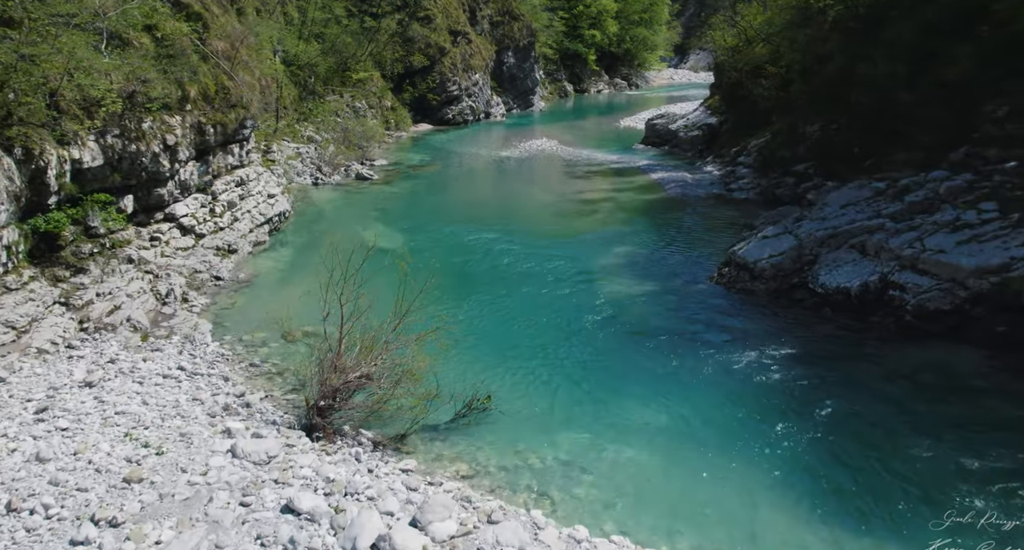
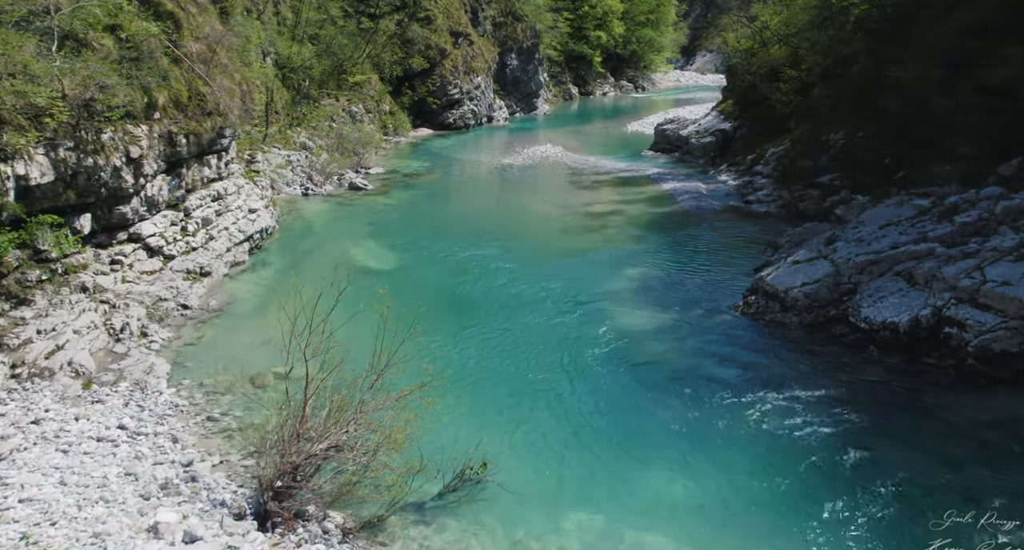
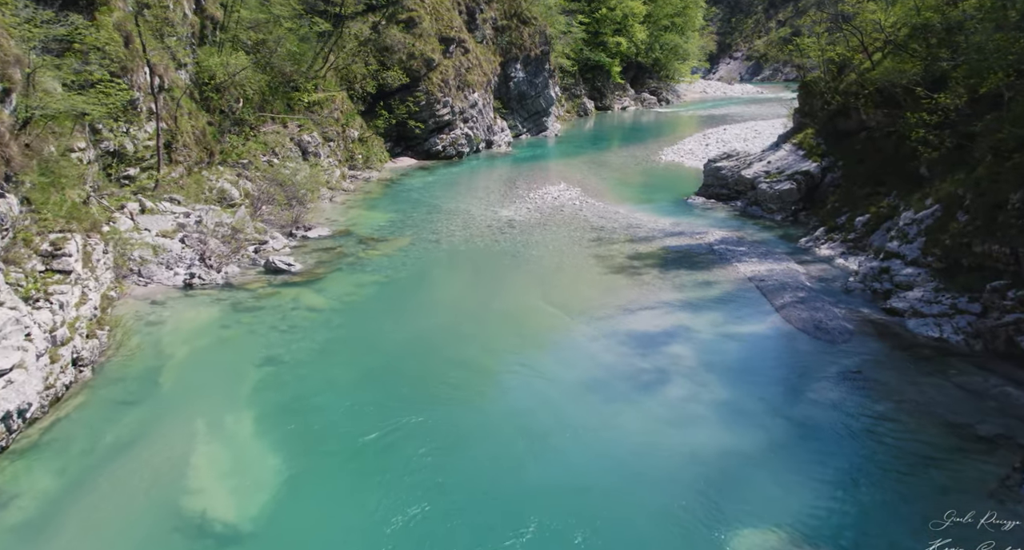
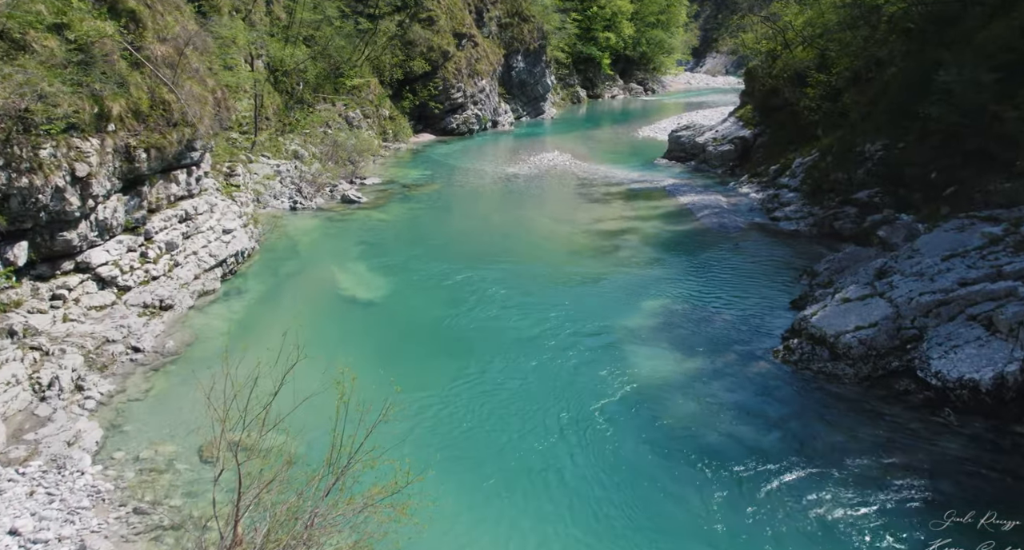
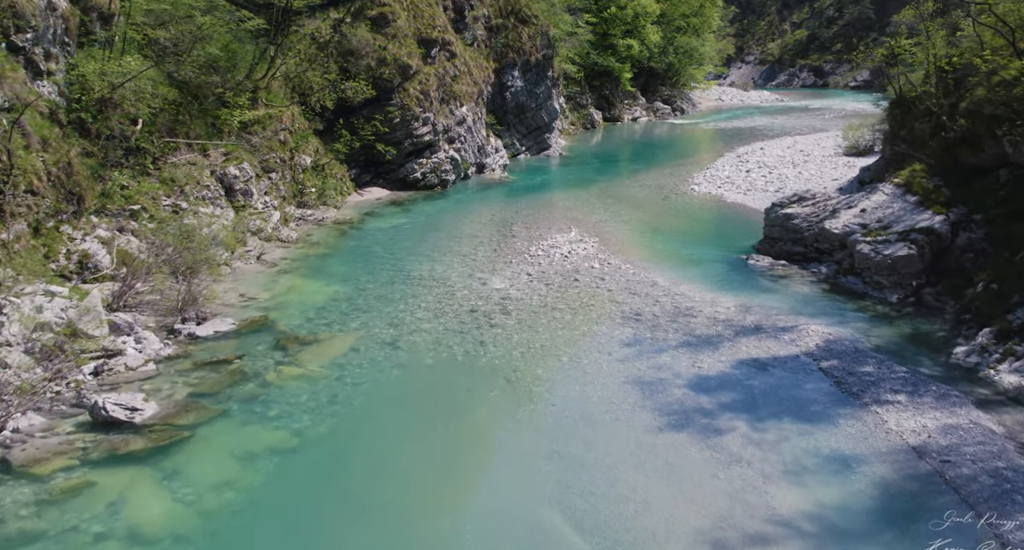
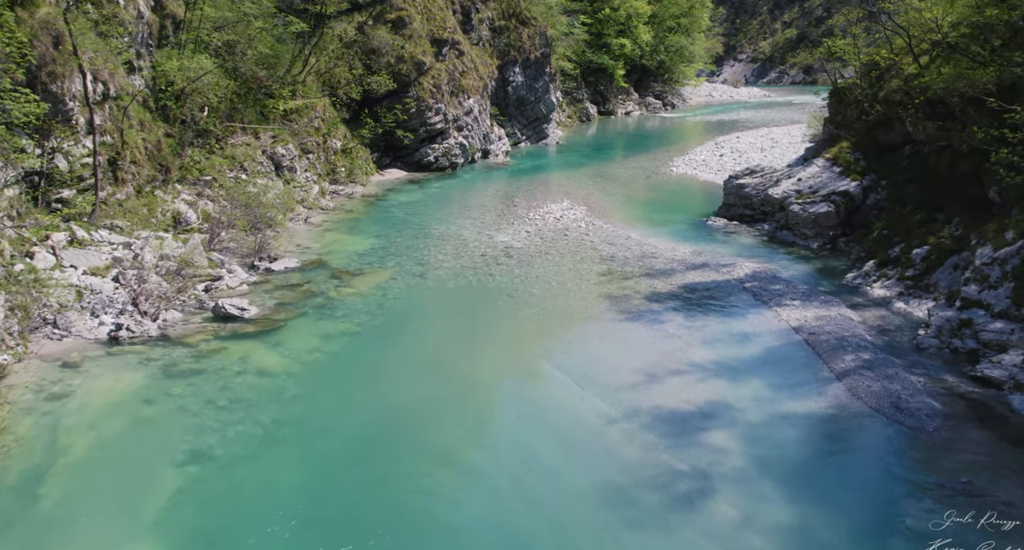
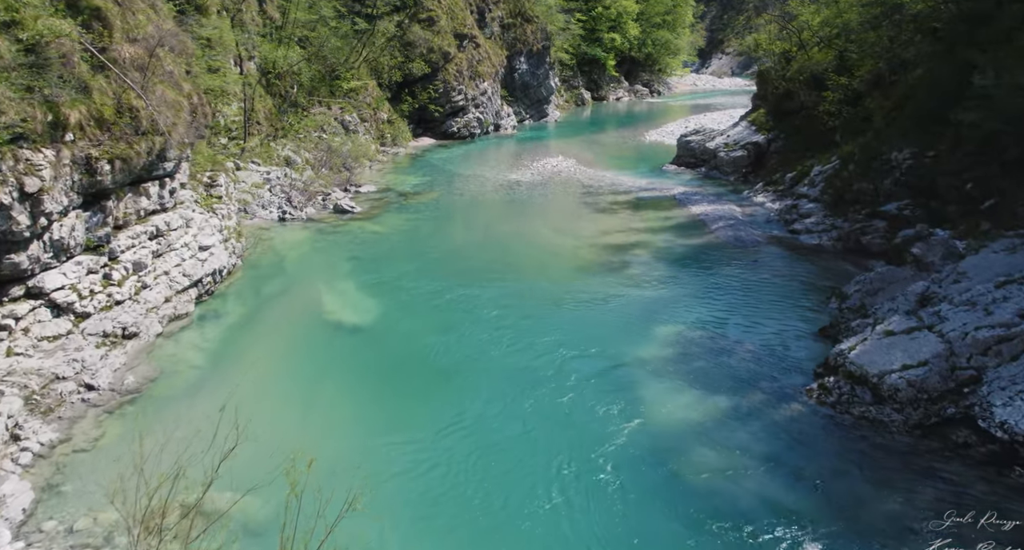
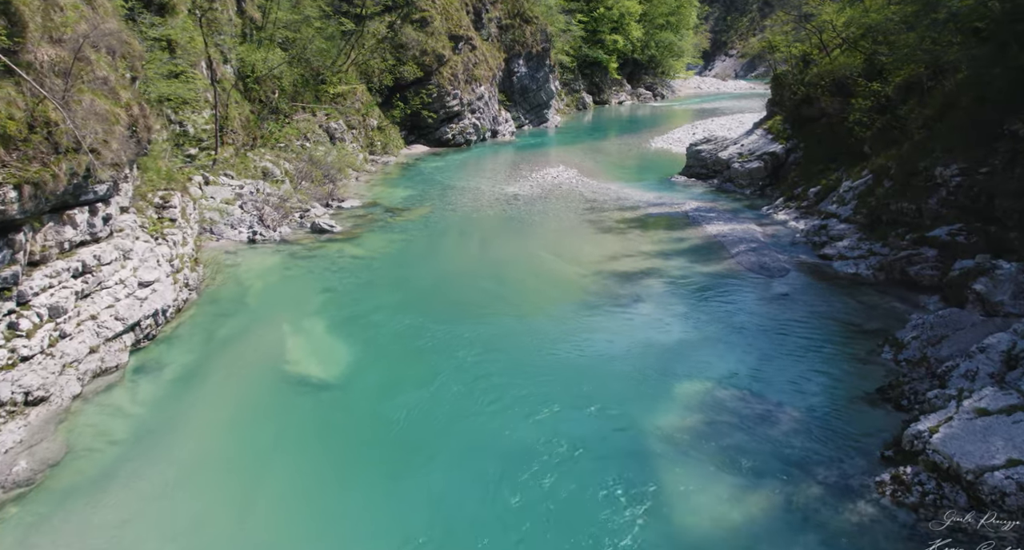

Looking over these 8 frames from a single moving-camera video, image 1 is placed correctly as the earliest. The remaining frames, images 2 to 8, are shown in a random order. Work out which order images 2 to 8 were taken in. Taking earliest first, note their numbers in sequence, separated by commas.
2, 4, 7, 8, 3, 6, 5
